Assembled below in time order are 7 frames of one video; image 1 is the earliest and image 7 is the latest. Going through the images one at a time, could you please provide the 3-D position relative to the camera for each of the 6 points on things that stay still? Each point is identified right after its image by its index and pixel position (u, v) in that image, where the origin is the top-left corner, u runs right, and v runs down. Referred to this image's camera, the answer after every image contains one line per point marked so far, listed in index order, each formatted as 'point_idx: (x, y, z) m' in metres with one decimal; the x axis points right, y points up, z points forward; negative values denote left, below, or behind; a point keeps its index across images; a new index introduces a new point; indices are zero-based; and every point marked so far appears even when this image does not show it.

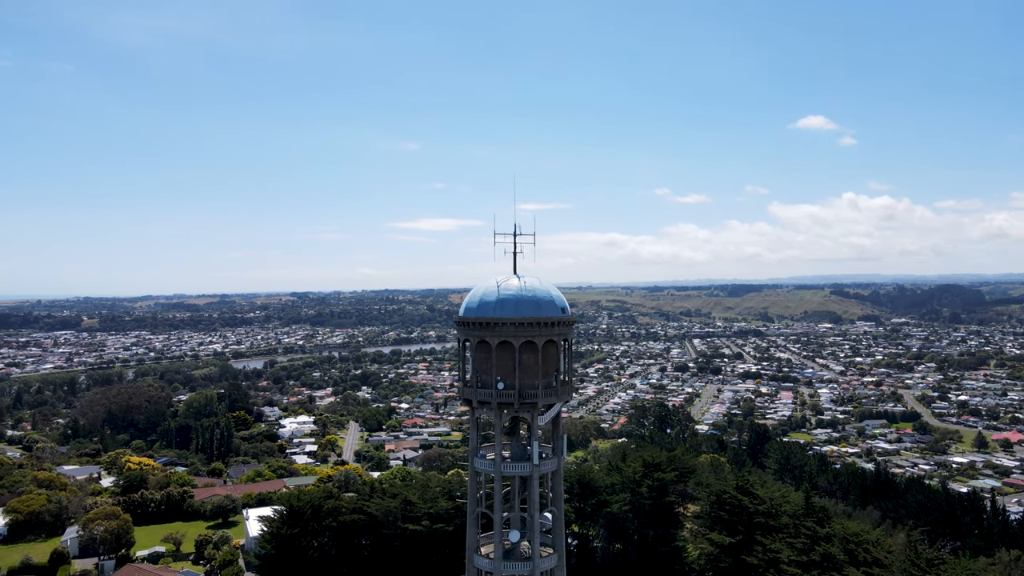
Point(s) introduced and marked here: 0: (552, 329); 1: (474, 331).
0: (+1.1, -1.1, +19.5) m
1: (-1.0, -1.2, +19.4) m
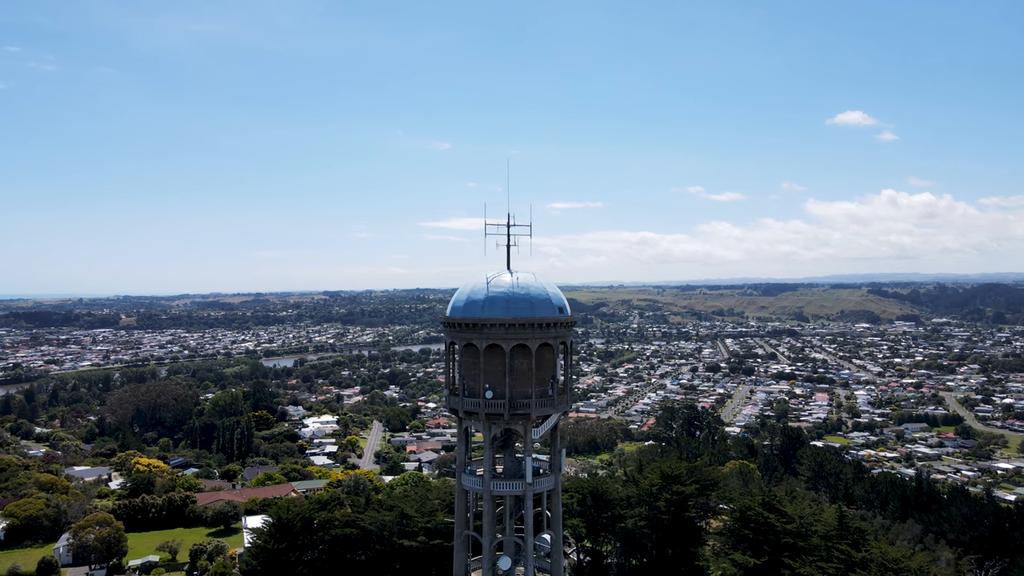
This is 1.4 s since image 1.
0: (+0.8, -1.1, +17.3) m
1: (-1.3, -1.1, +17.4) m
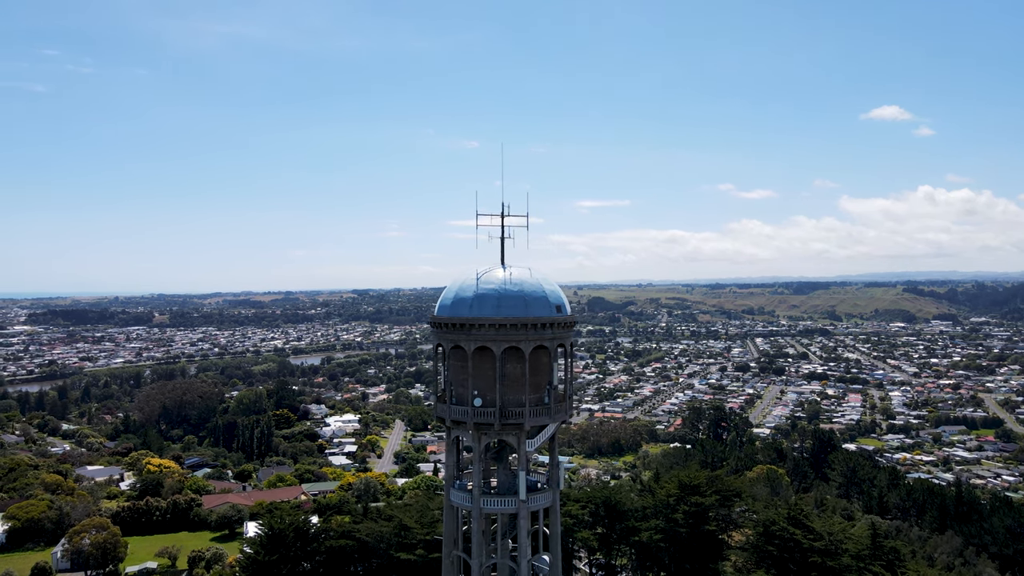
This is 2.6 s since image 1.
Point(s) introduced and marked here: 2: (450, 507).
0: (+0.7, -1.0, +15.7) m
1: (-1.4, -1.0, +15.7) m
2: (-1.4, -5.0, +16.4) m
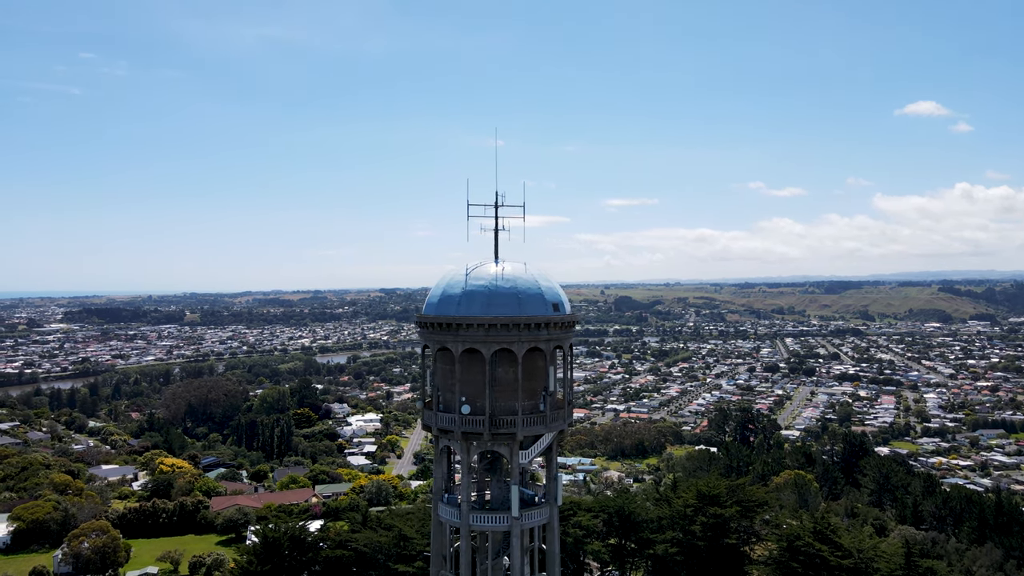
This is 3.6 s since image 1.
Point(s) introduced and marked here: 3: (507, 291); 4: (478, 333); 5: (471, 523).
0: (+0.5, -0.9, +14.3) m
1: (-1.6, -1.0, +14.4) m
2: (-1.6, -5.0, +15.0) m
3: (-0.1, -0.1, +14.3) m
4: (-0.7, -0.9, +14.0) m
5: (-0.8, -4.7, +14.4) m
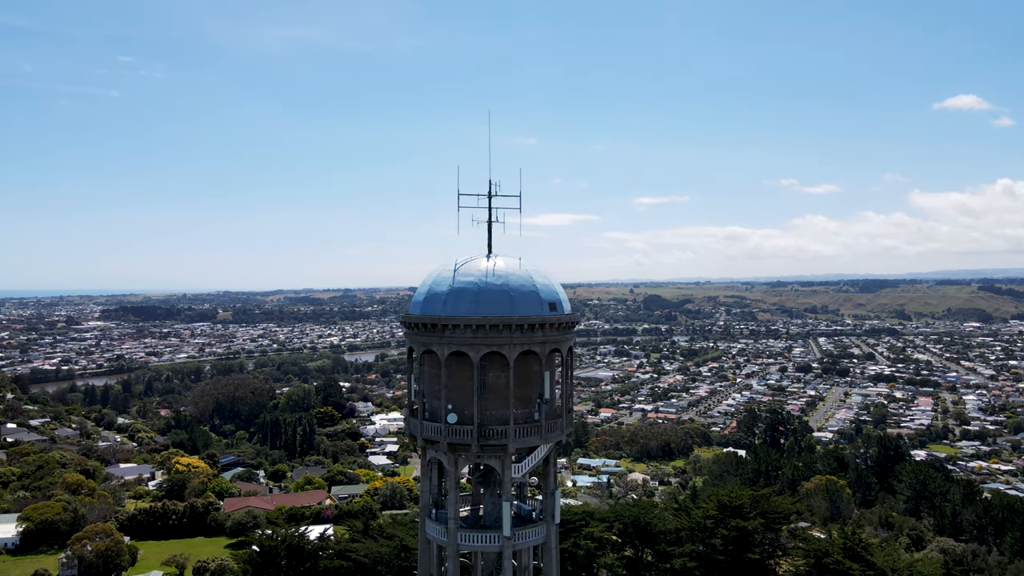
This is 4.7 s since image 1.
0: (+0.3, -0.9, +13.0) m
1: (-1.7, -0.9, +13.2) m
2: (-1.7, -4.9, +13.8) m
3: (-0.3, 0.0, +13.0) m
4: (-0.8, -0.8, +12.8) m
5: (-1.0, -4.7, +13.1) m
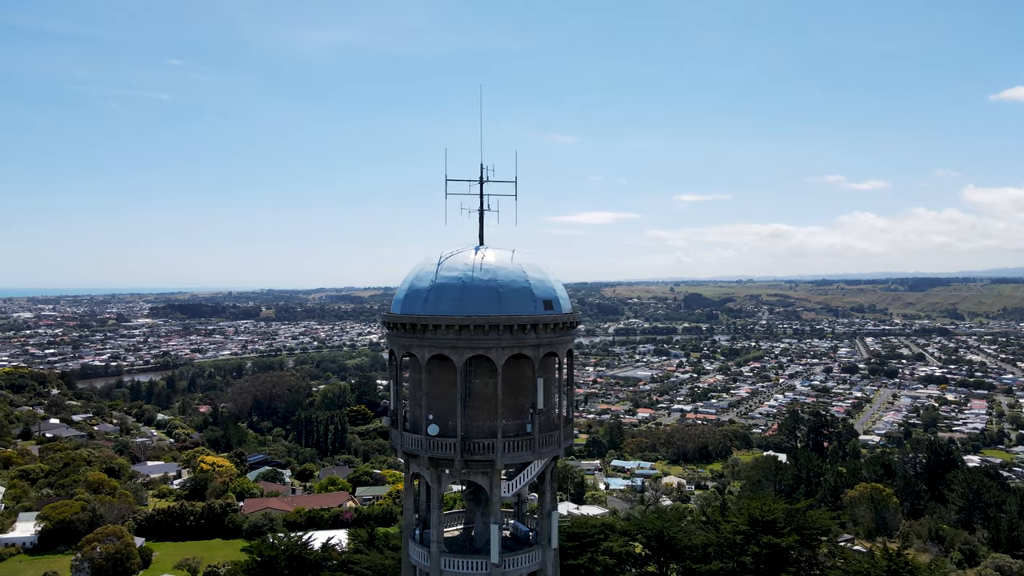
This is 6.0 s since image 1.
0: (+0.2, -0.8, +11.5) m
1: (-1.9, -0.8, +11.9) m
2: (-1.8, -4.8, +12.5) m
3: (-0.4, +0.1, +11.6) m
4: (-1.0, -0.7, +11.4) m
5: (-1.1, -4.6, +11.8) m
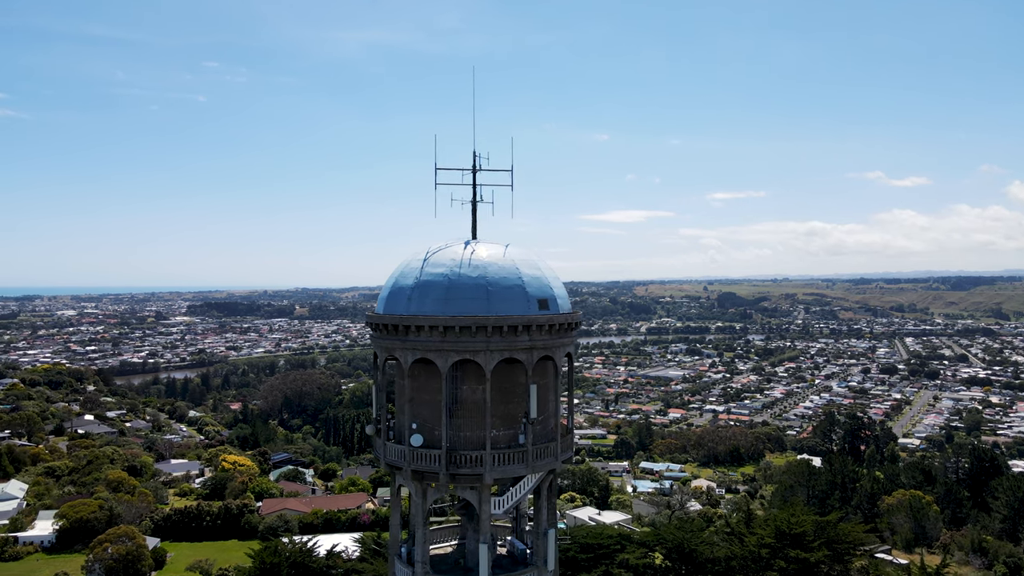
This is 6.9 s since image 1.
0: (0.0, -0.8, +10.5) m
1: (-2.0, -0.8, +11.0) m
2: (-1.9, -4.8, +11.6) m
3: (-0.6, +0.1, +10.6) m
4: (-1.2, -0.7, +10.4) m
5: (-1.3, -4.6, +10.8) m
